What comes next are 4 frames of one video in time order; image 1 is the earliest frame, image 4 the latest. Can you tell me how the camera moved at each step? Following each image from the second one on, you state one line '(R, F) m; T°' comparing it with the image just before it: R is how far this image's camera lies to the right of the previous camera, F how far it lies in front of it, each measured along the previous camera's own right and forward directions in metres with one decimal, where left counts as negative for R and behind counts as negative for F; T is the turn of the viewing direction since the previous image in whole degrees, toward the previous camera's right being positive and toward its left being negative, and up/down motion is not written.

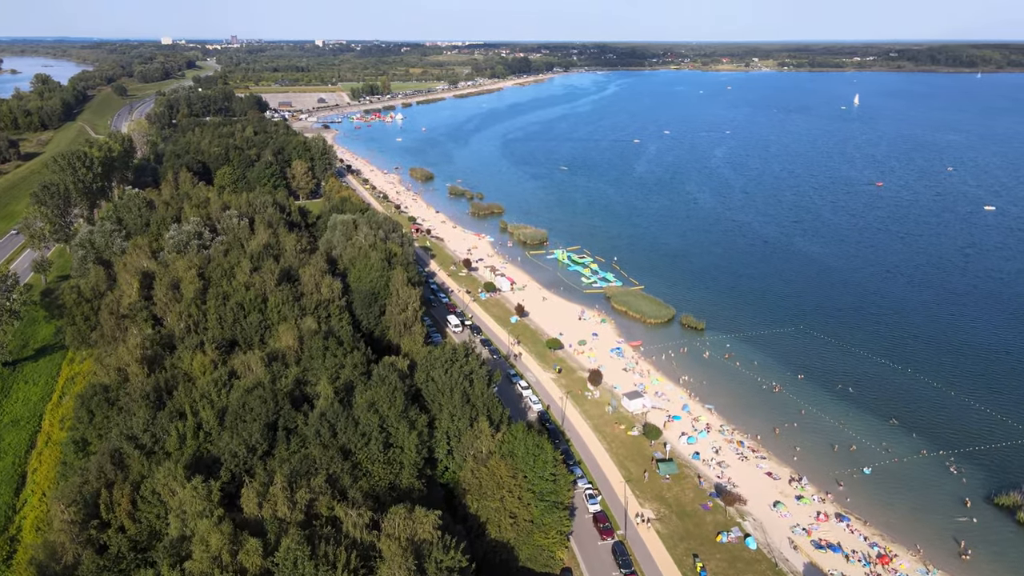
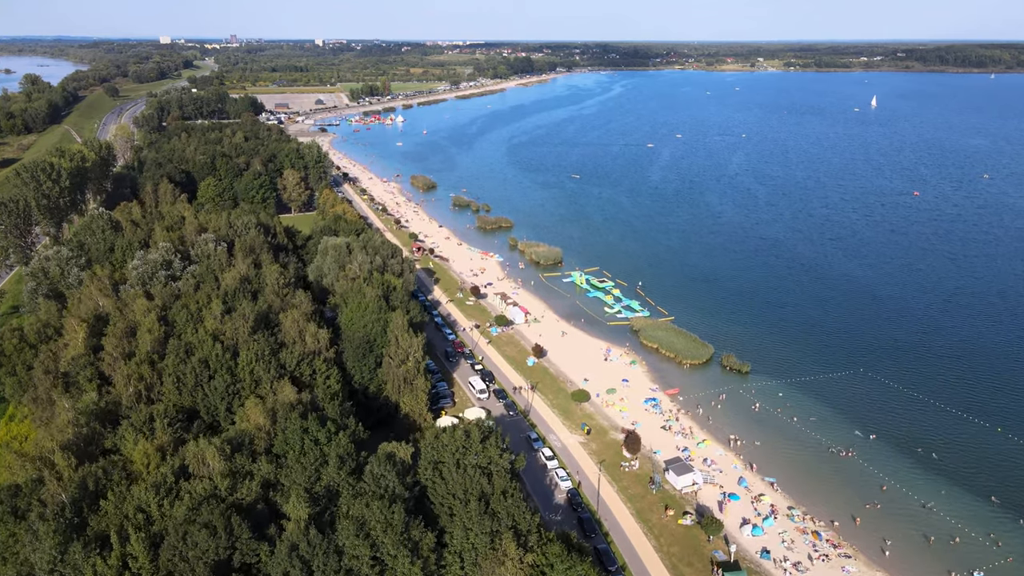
(-1.1, +6.4) m; 0°
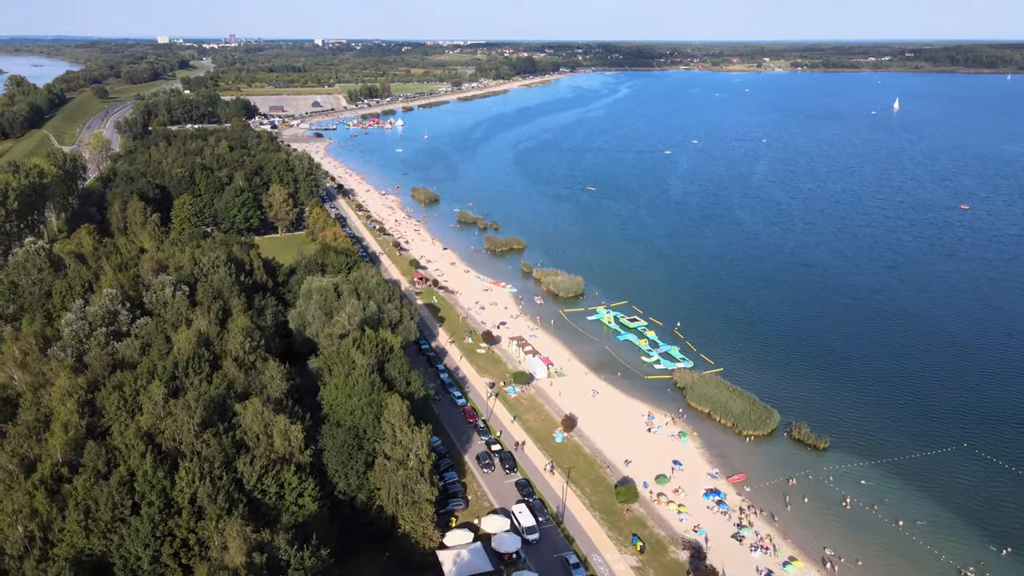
(-1.4, +7.9) m; 0°
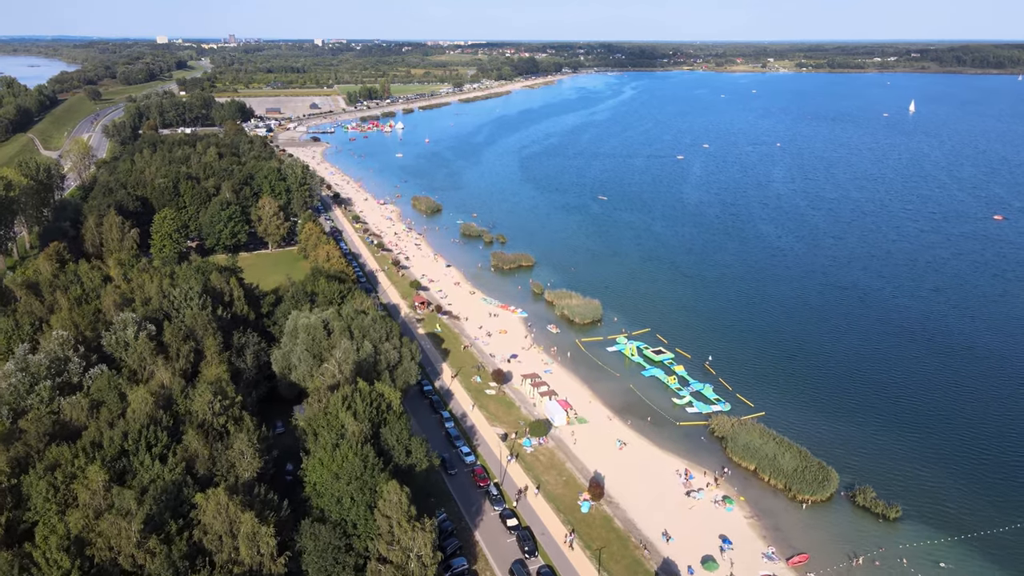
(-0.9, +5.0) m; 0°
